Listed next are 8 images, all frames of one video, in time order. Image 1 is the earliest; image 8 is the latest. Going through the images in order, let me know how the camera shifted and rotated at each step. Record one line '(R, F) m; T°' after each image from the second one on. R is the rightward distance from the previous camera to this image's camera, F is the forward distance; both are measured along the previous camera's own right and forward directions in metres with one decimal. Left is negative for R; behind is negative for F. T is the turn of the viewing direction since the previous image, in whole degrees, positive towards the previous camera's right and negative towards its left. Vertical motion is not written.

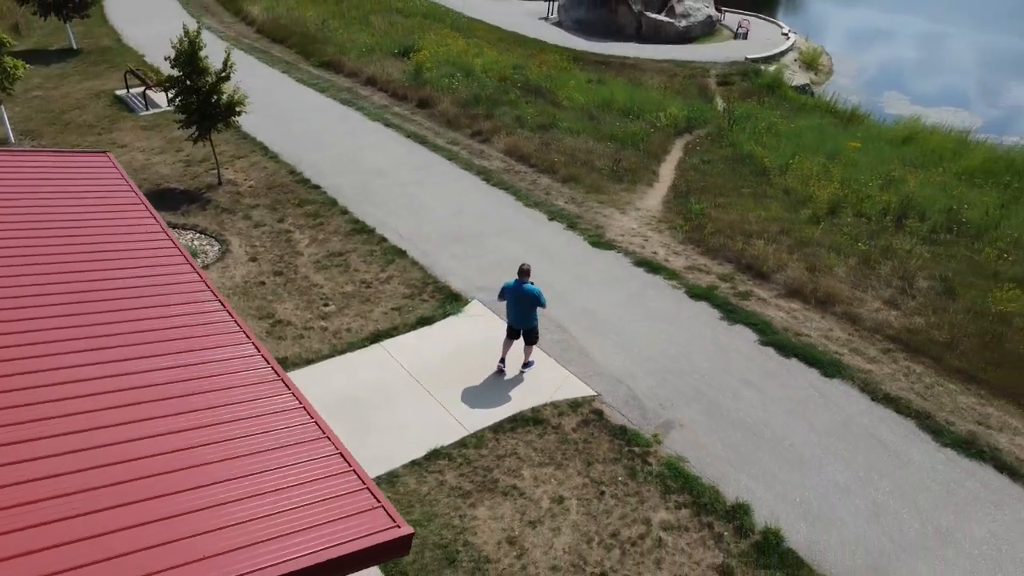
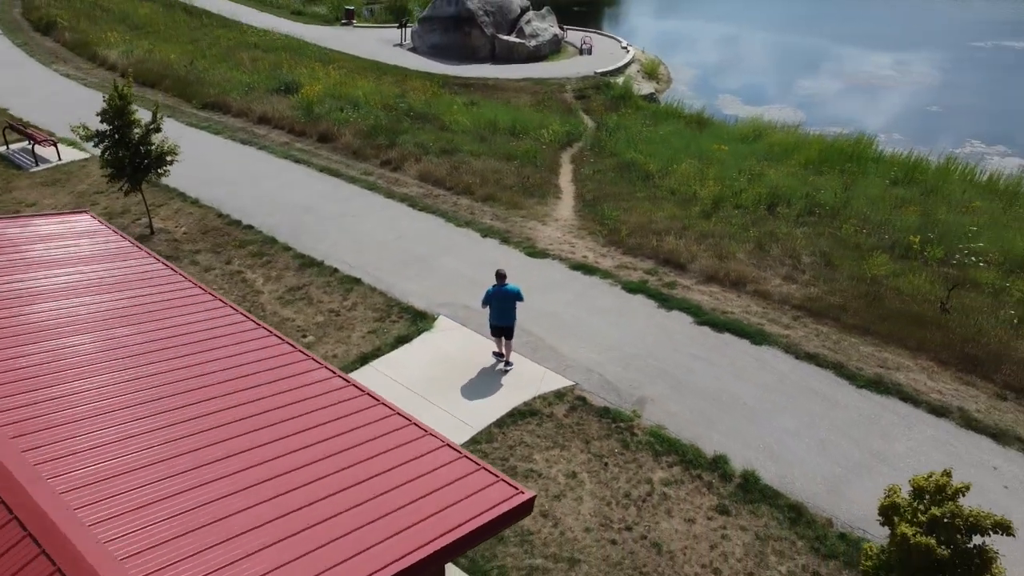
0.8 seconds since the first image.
(-1.2, -0.7) m; +11°
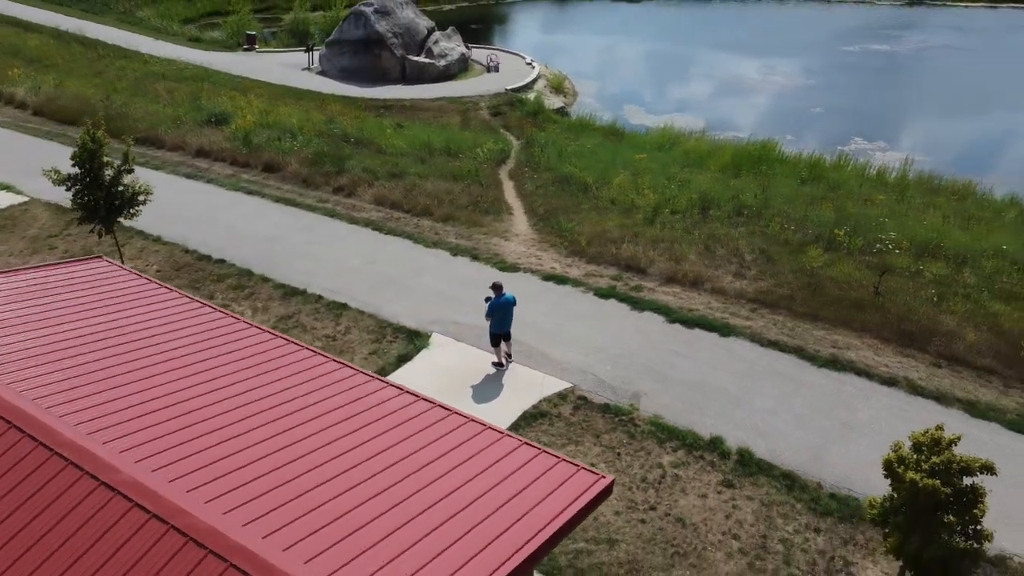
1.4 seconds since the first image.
(-1.1, -0.6) m; +7°
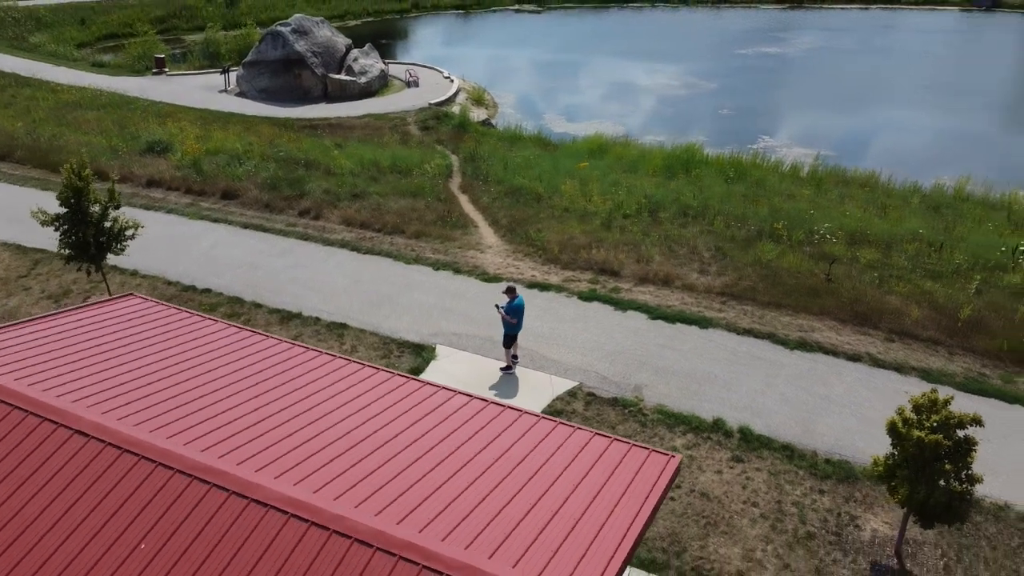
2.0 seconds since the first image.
(-1.2, -0.5) m; +7°
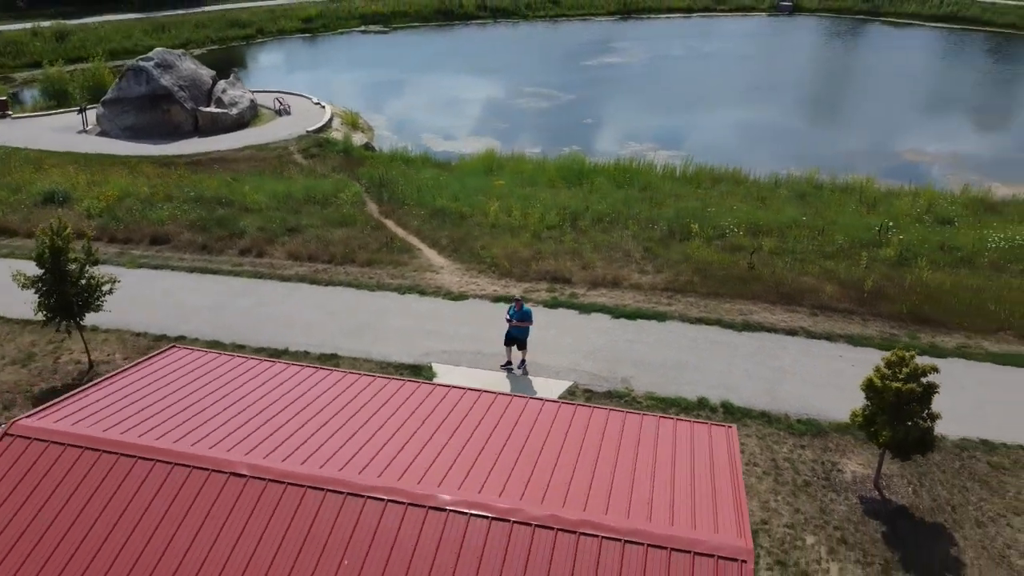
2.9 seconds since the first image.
(-1.8, -0.7) m; +11°
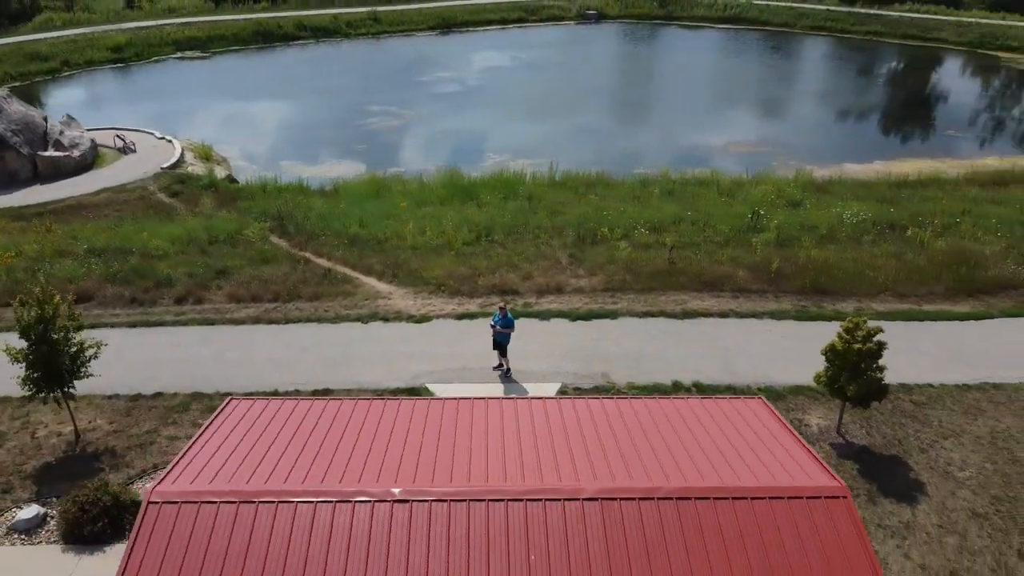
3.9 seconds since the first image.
(-2.2, -0.6) m; +13°
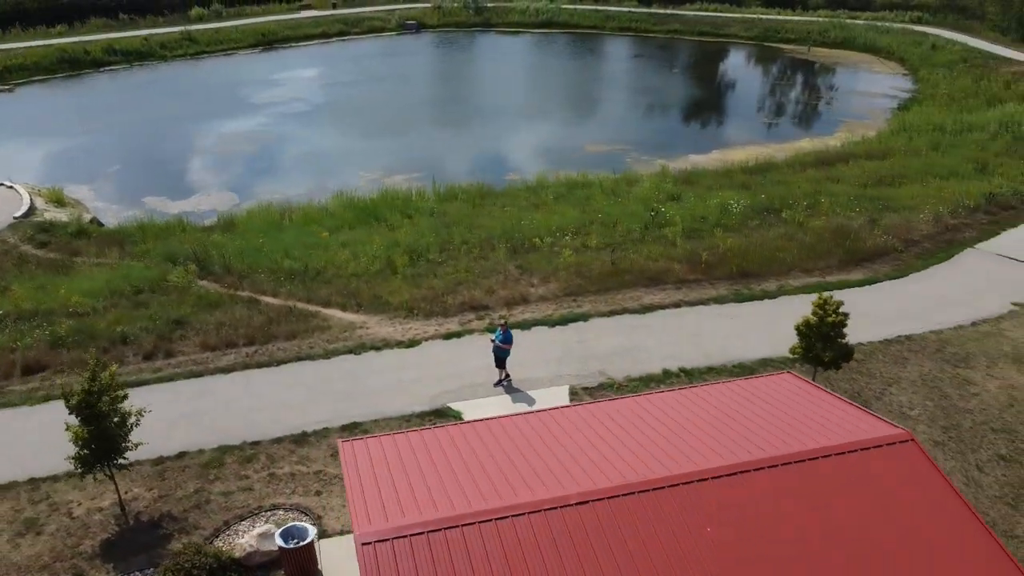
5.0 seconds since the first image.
(-2.7, -0.5) m; +13°
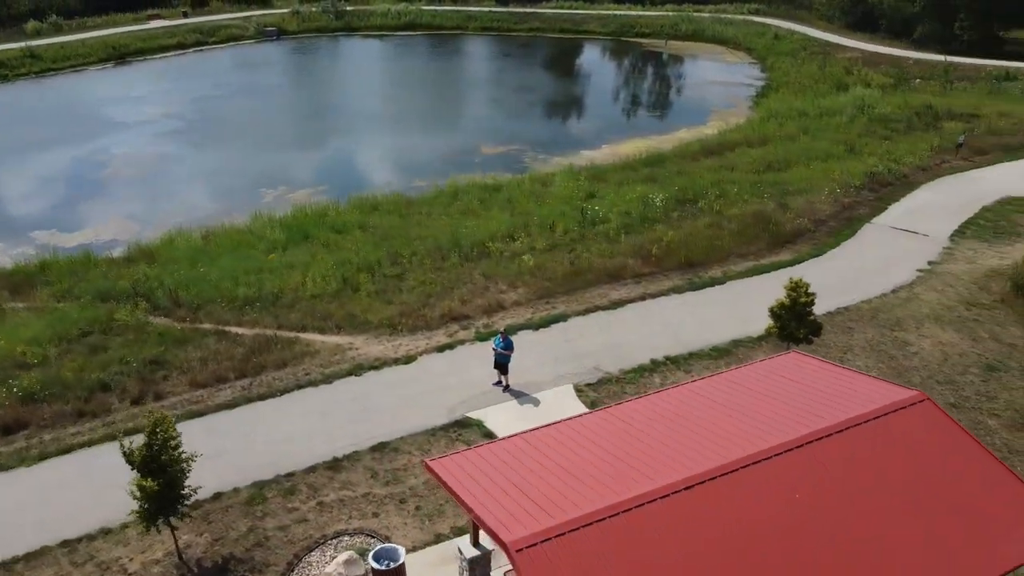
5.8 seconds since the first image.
(-2.2, -0.4) m; +10°
